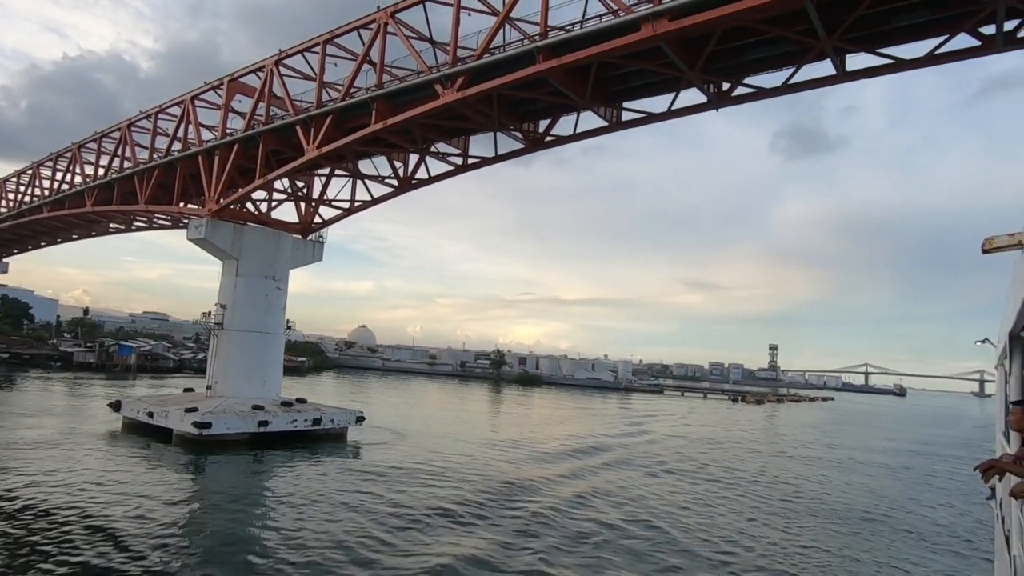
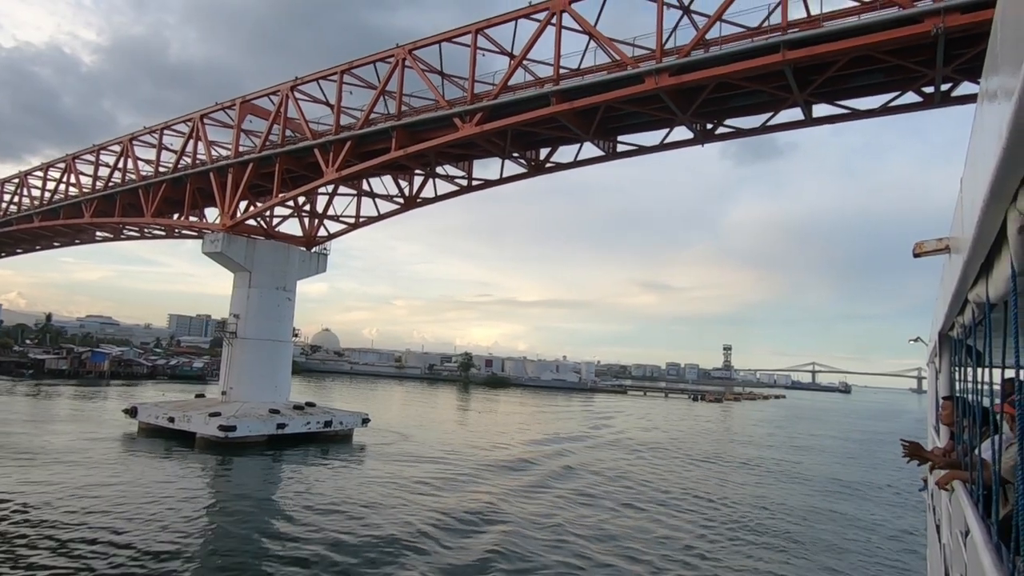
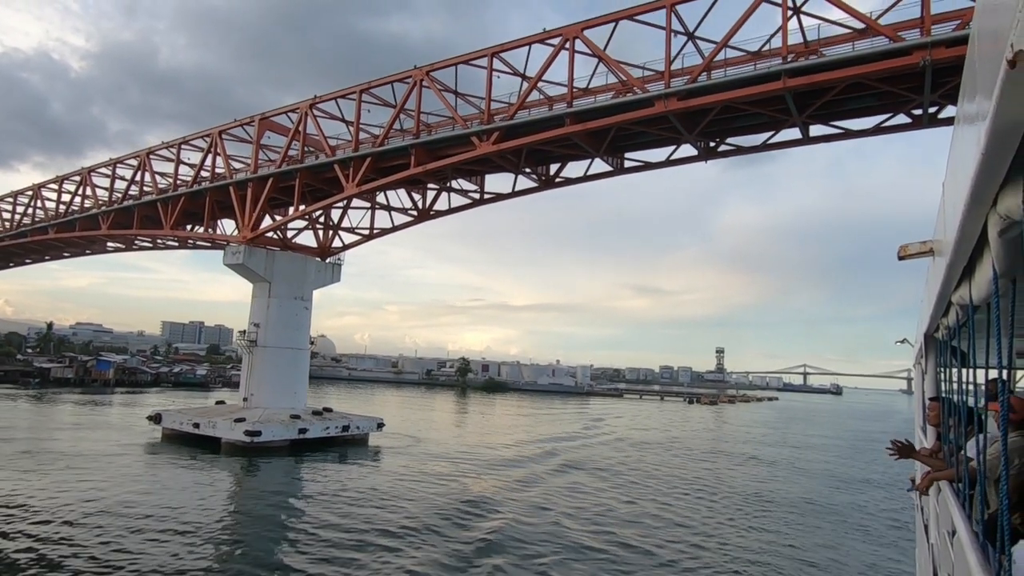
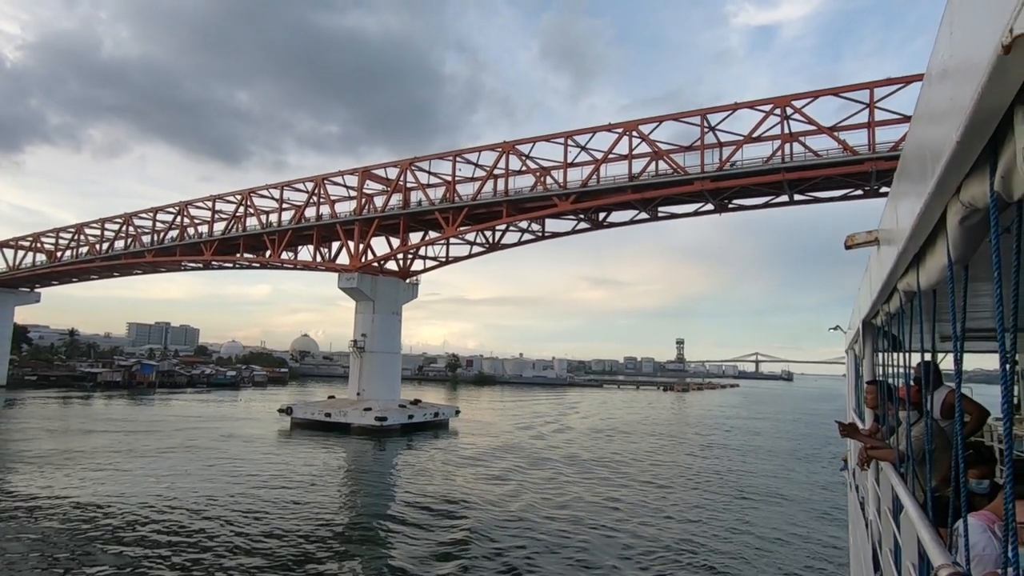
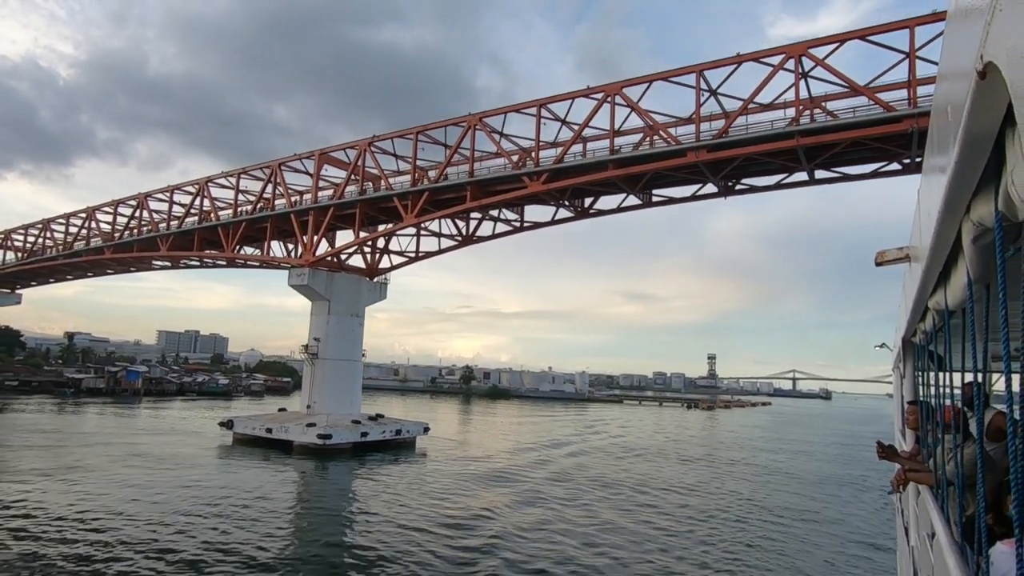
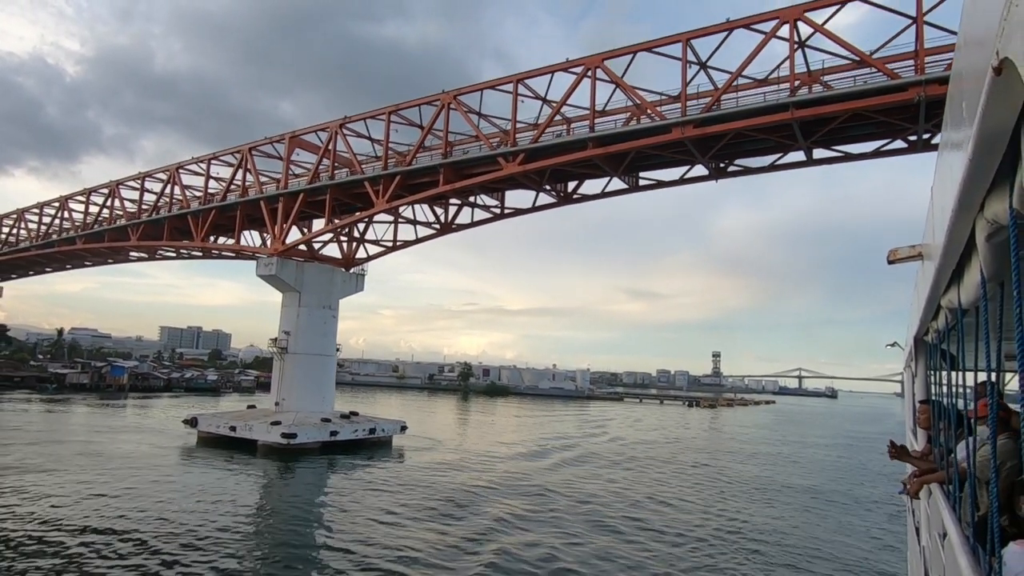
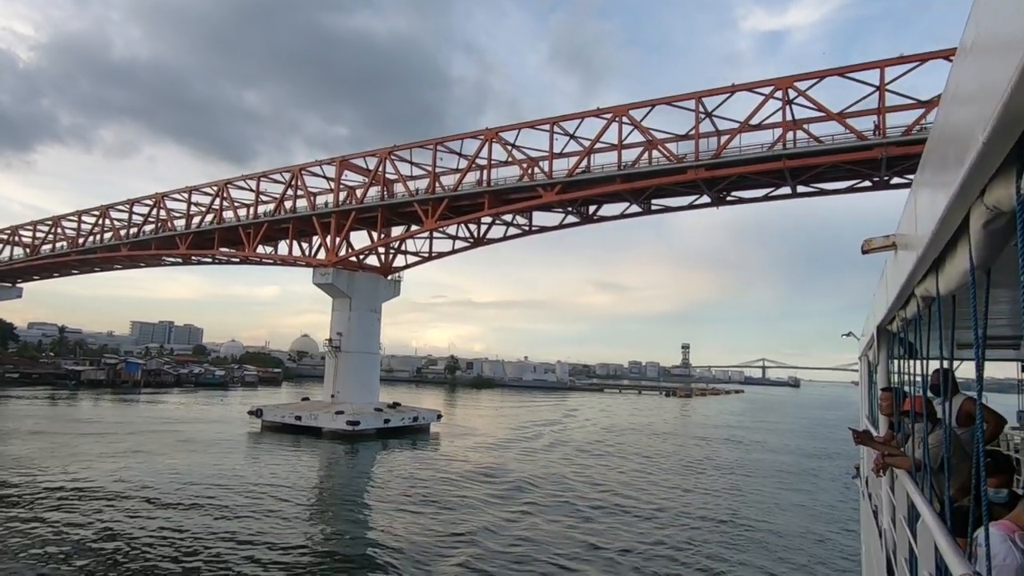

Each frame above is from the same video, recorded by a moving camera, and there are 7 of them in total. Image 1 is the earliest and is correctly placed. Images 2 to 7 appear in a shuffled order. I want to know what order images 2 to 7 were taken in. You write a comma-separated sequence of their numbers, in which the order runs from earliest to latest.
2, 3, 6, 5, 7, 4
